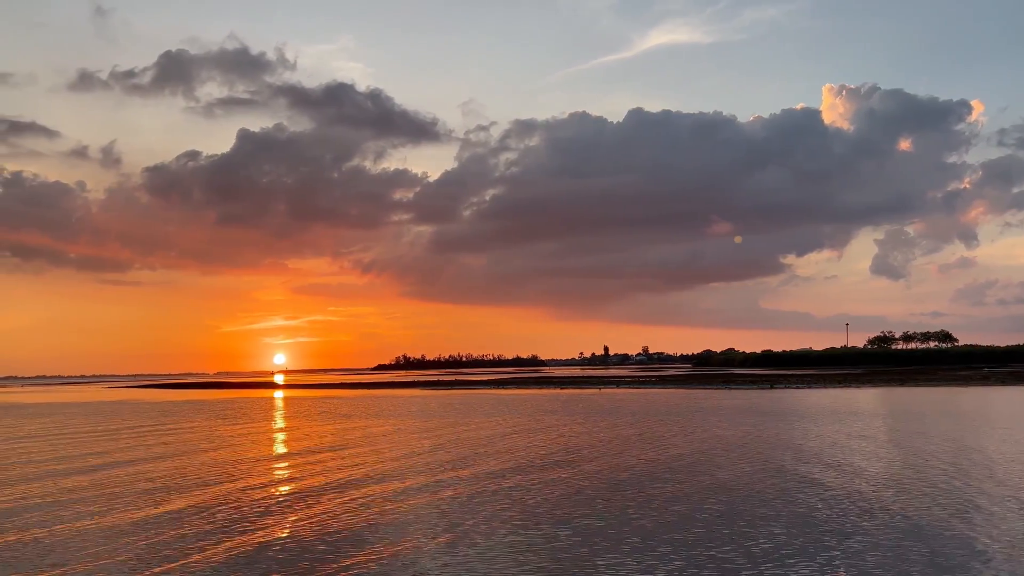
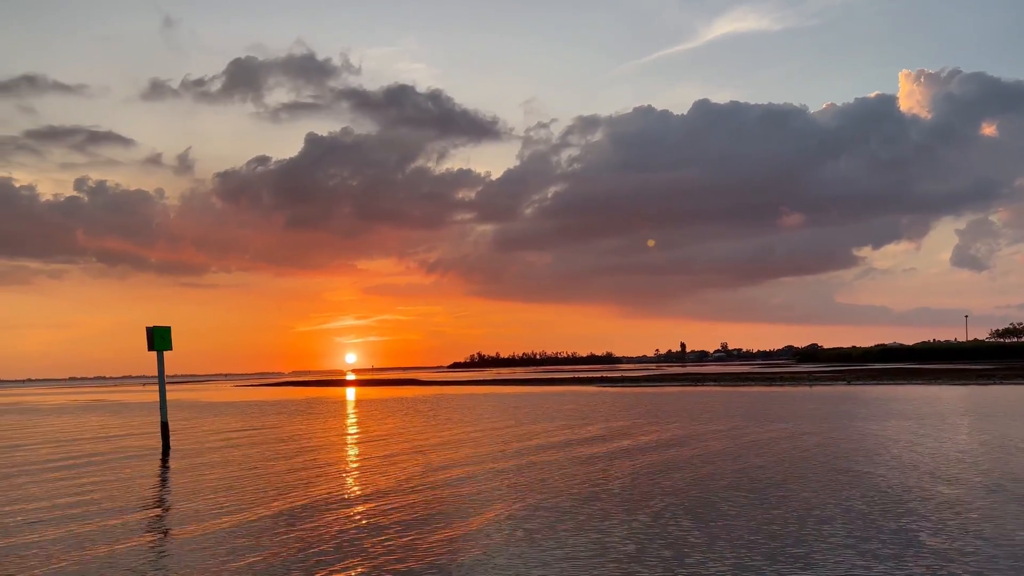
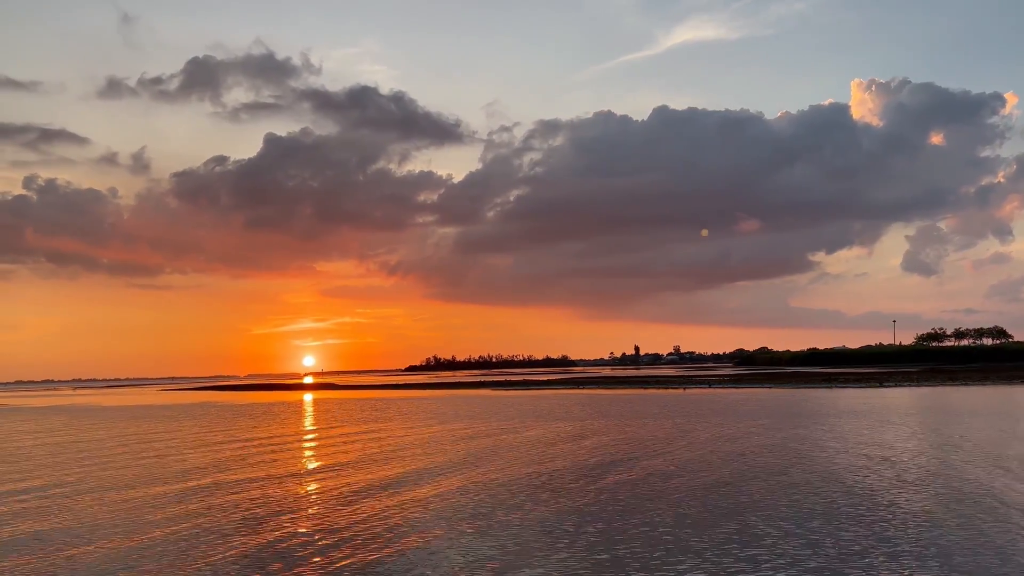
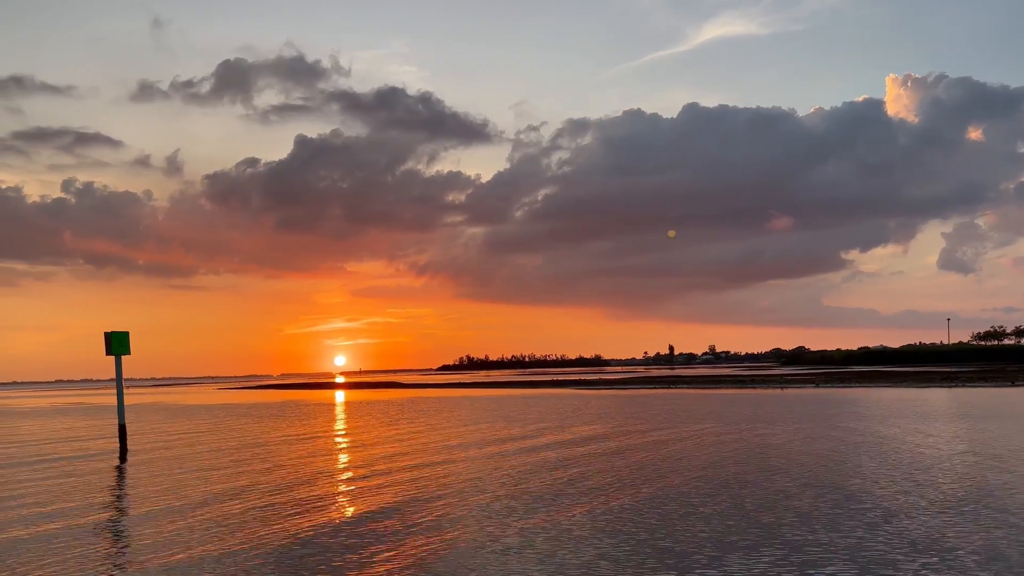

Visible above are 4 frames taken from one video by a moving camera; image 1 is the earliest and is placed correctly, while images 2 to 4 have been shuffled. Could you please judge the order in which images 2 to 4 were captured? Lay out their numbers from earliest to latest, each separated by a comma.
3, 4, 2
